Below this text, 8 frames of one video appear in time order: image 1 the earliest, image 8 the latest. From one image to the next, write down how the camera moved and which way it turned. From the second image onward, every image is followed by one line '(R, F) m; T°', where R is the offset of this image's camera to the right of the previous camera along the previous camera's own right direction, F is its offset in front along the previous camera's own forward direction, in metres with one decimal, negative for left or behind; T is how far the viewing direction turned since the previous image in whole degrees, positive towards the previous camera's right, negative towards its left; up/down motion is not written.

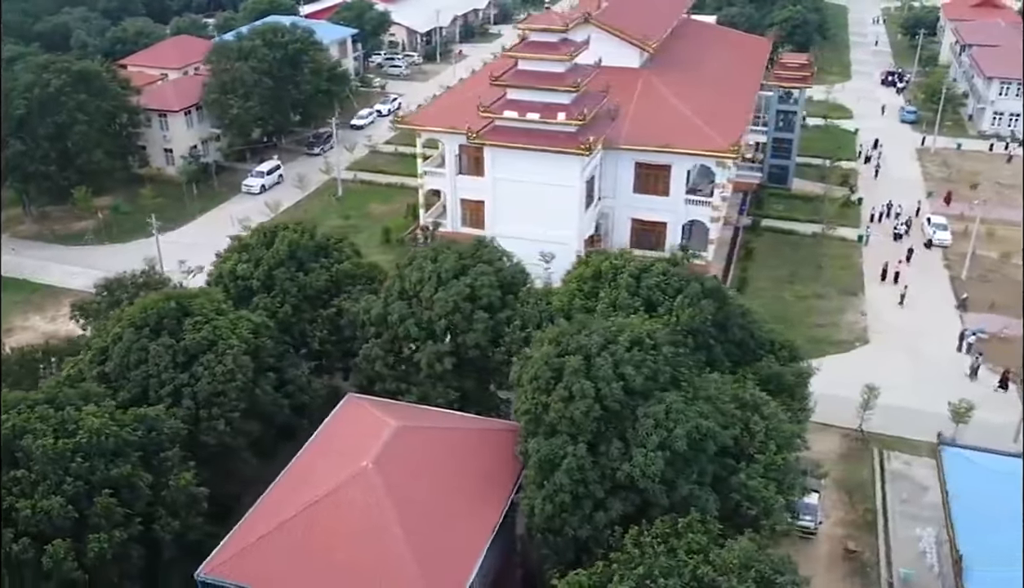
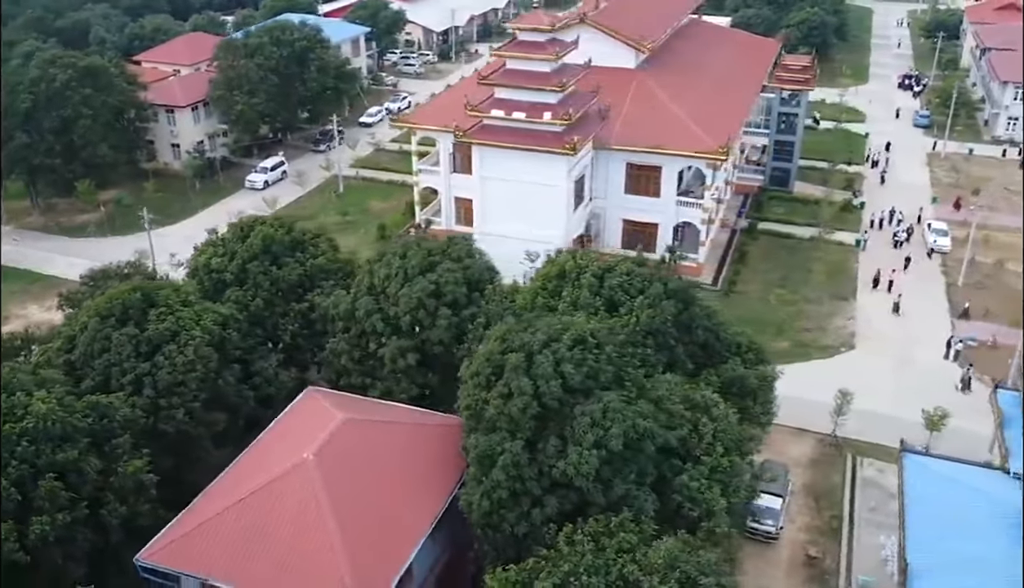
(+1.2, -0.1) m; -2°
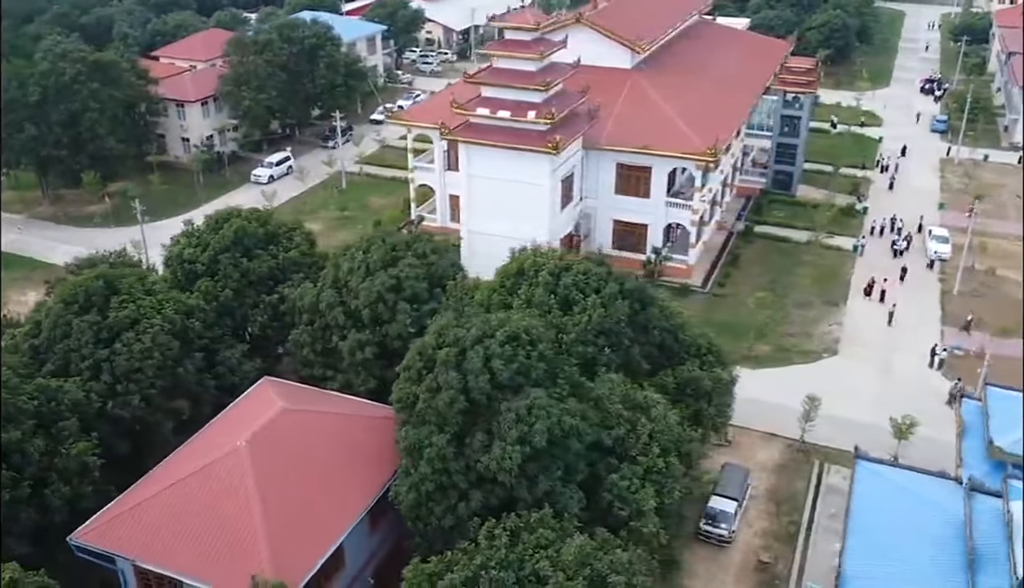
(+1.5, -0.1) m; -3°
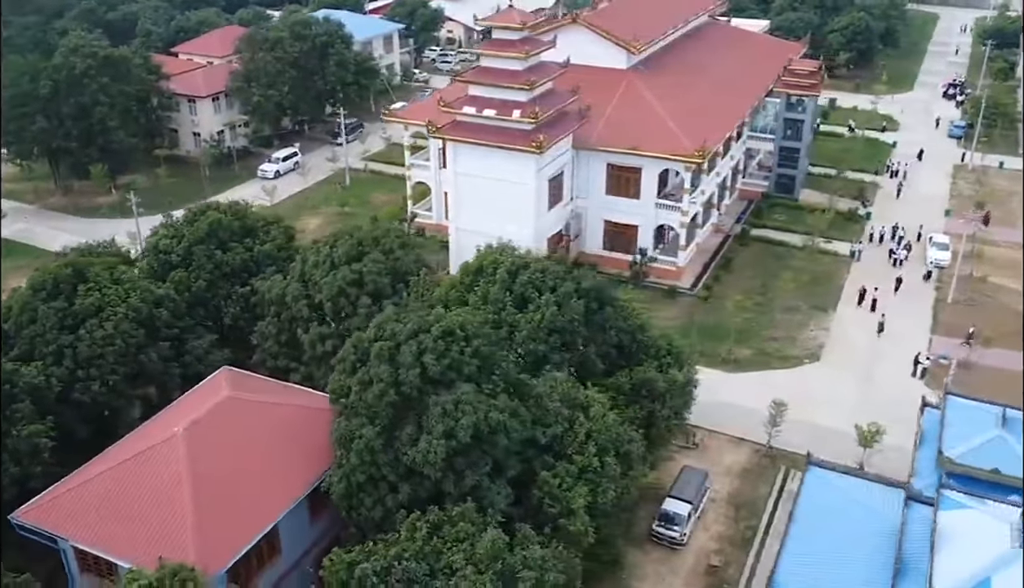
(+1.5, -0.1) m; -3°
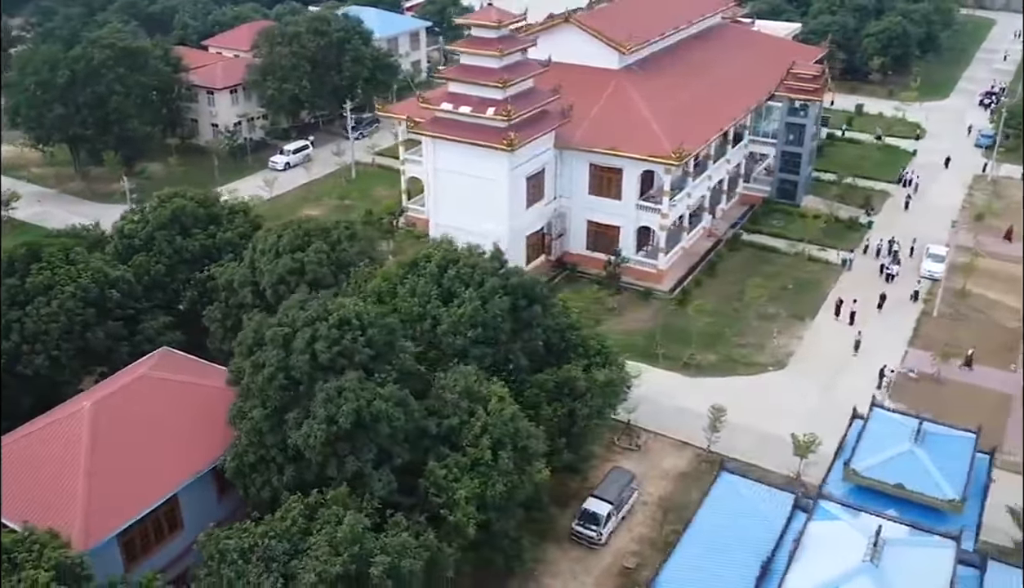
(+2.4, -0.1) m; -4°
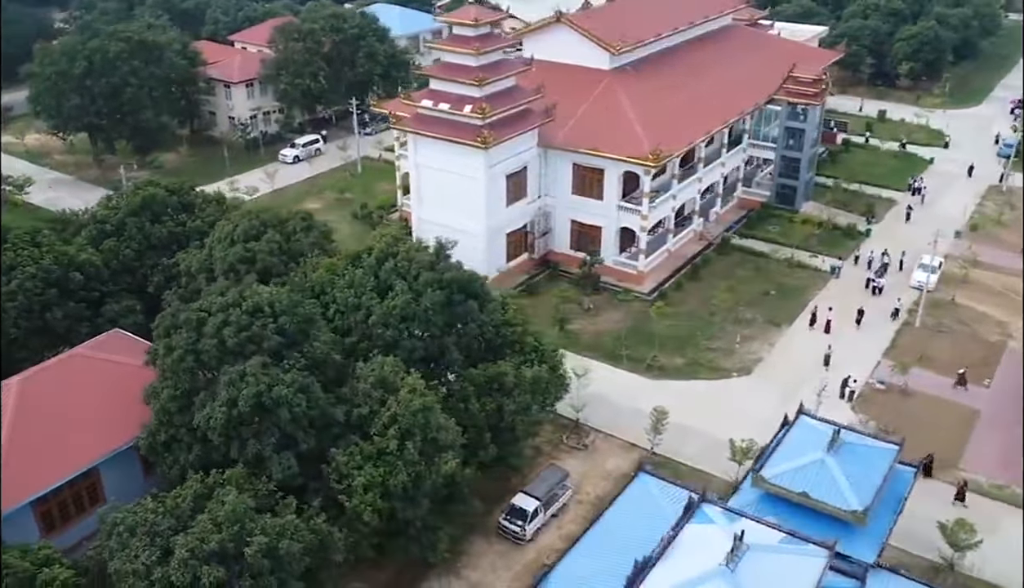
(+2.2, -0.1) m; -4°
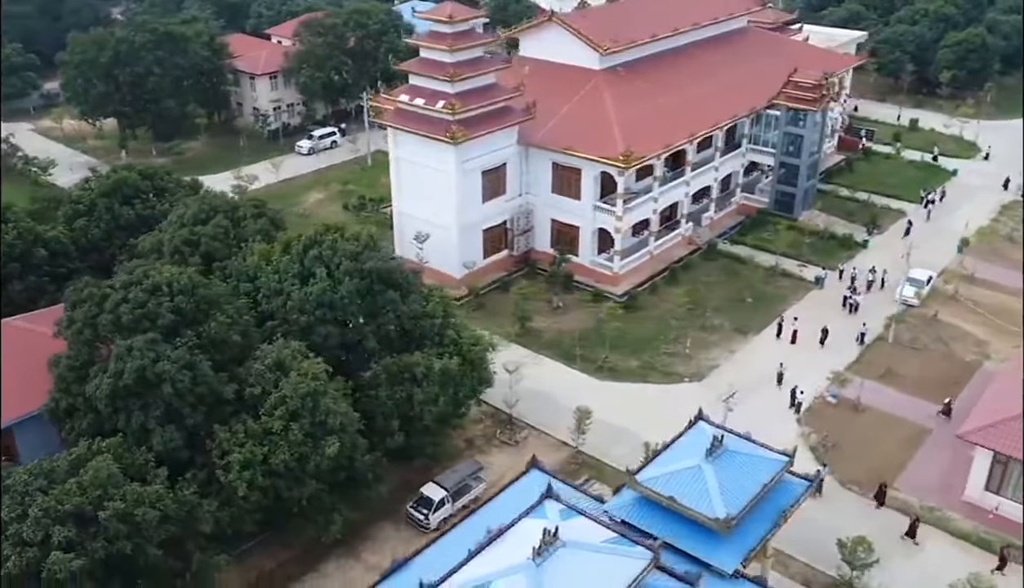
(+2.9, 0.0) m; -5°
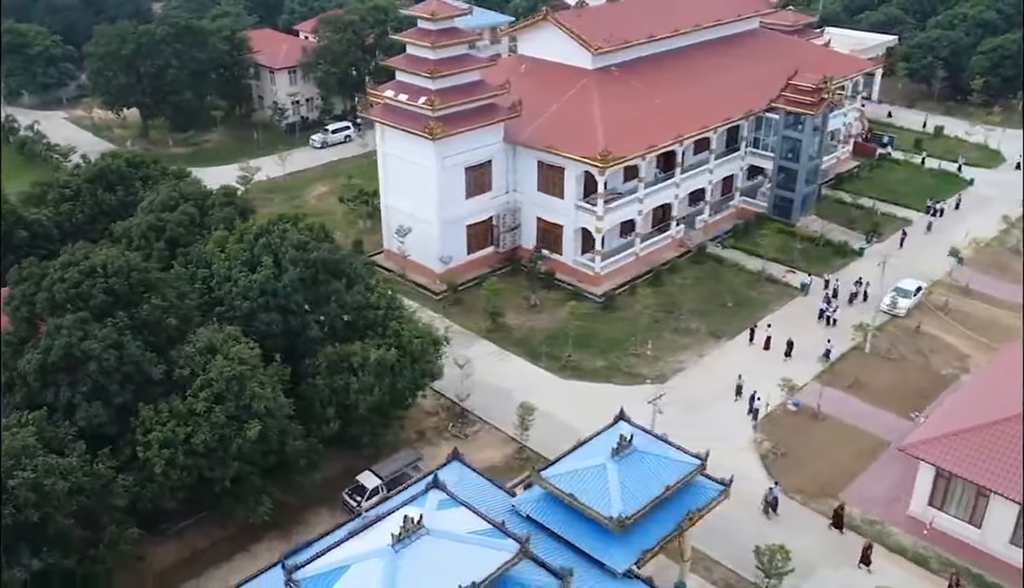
(+2.2, -0.1) m; -4°
